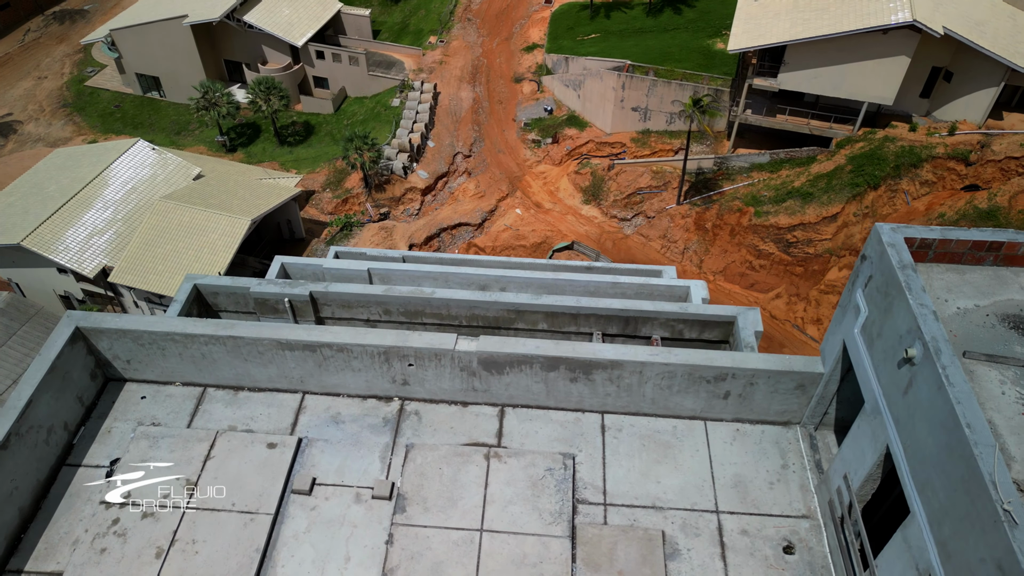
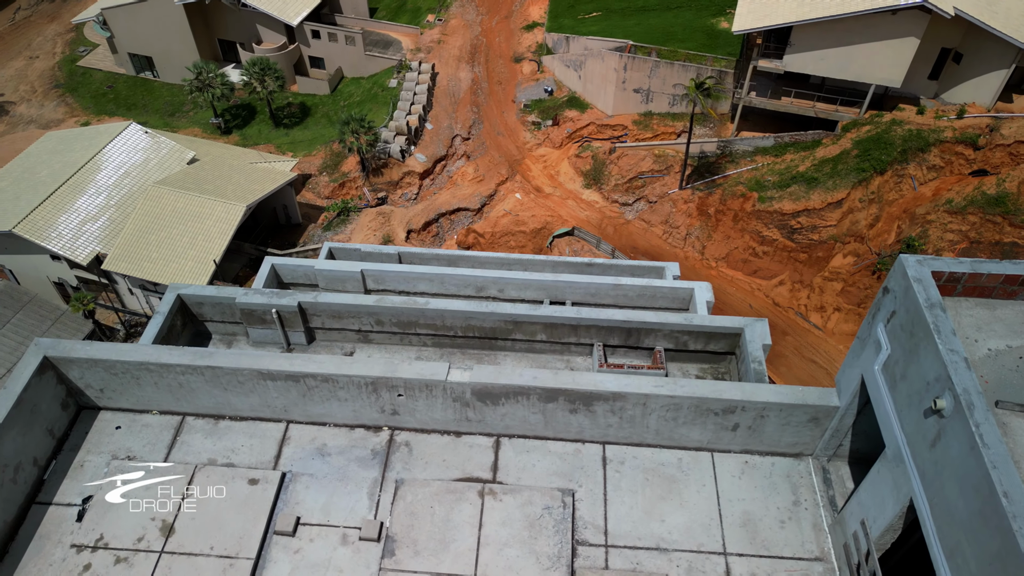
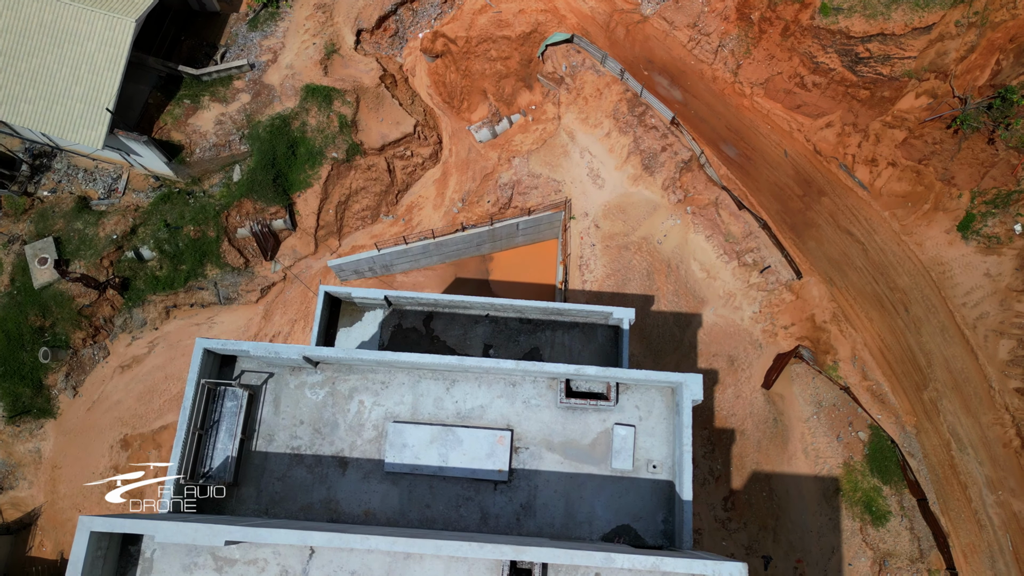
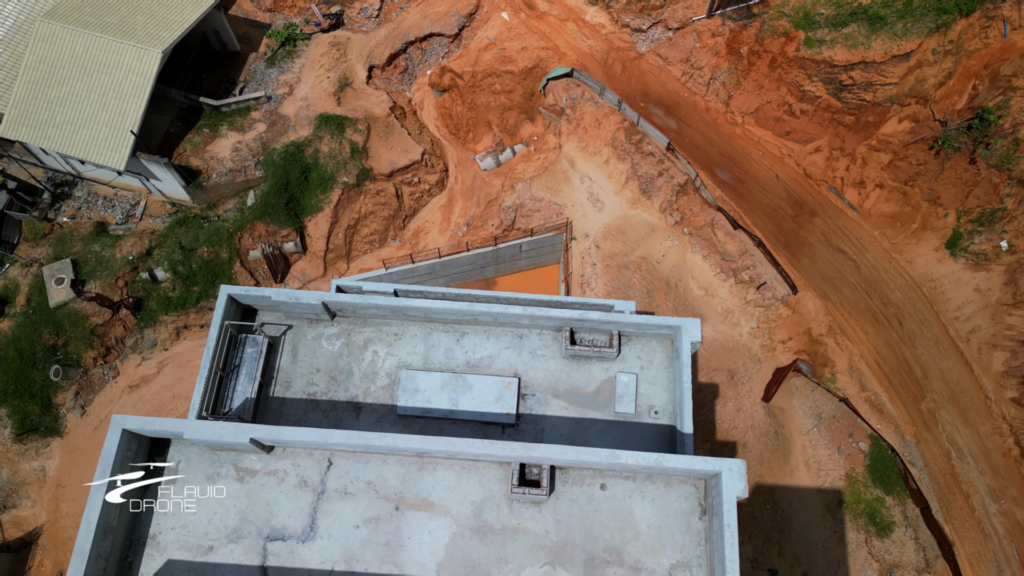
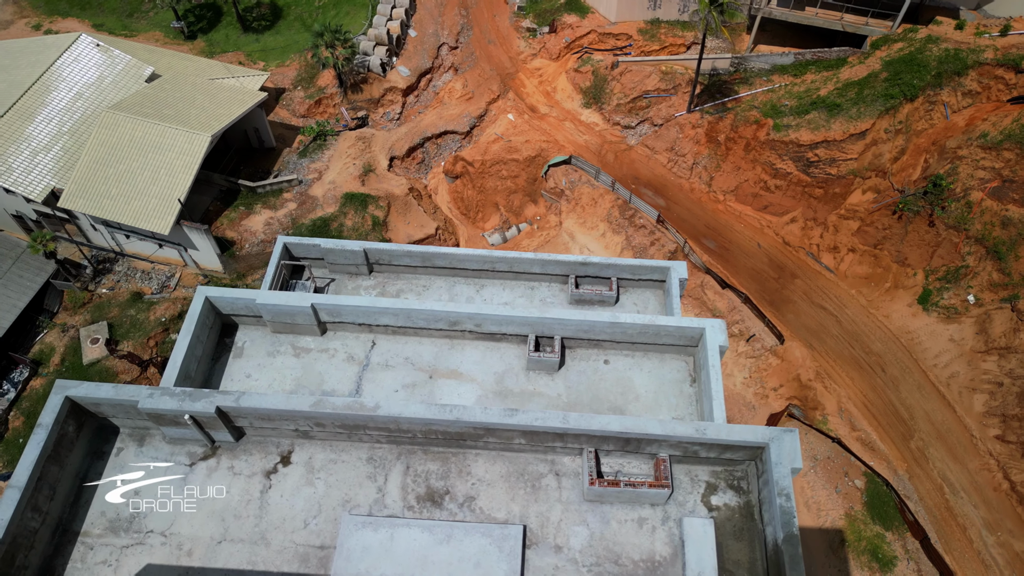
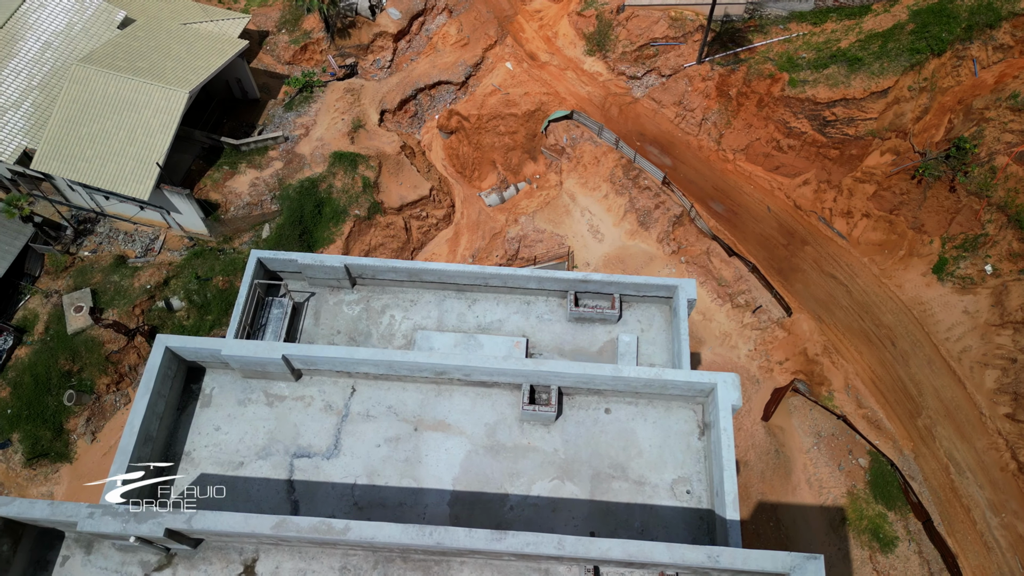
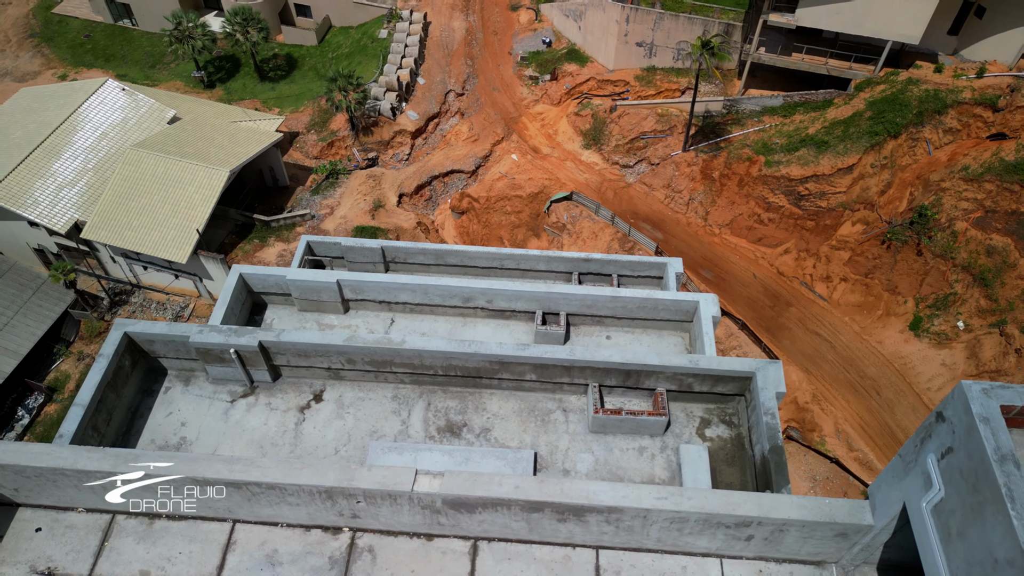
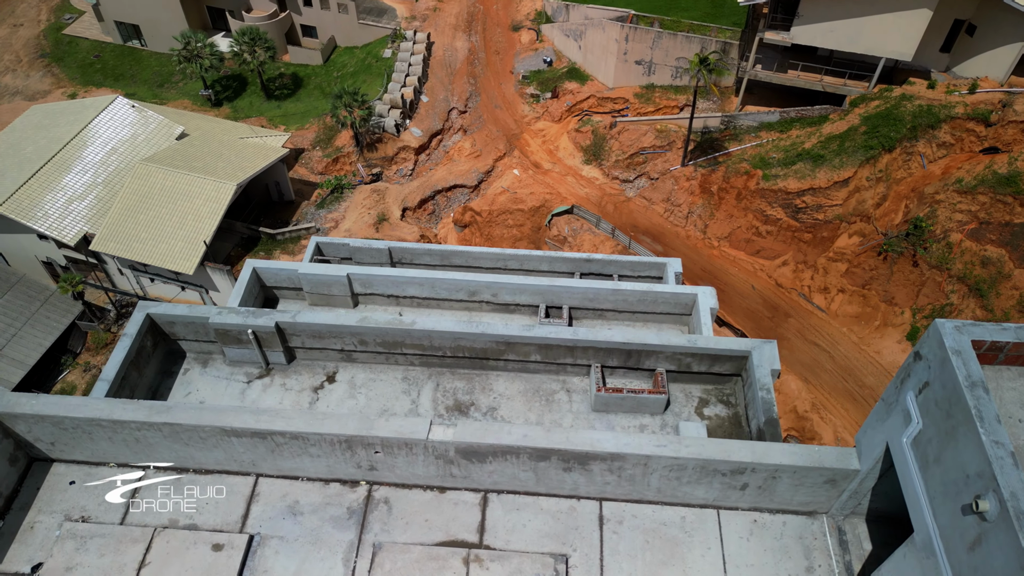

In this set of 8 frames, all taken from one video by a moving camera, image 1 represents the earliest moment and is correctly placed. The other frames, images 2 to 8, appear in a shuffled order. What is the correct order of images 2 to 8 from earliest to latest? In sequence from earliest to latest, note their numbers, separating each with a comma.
2, 8, 7, 5, 6, 4, 3
